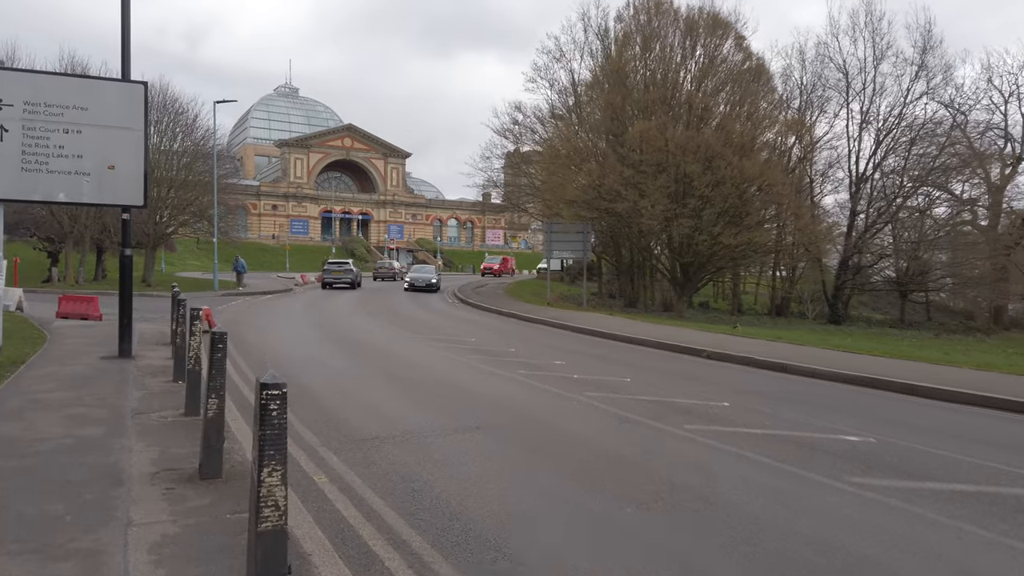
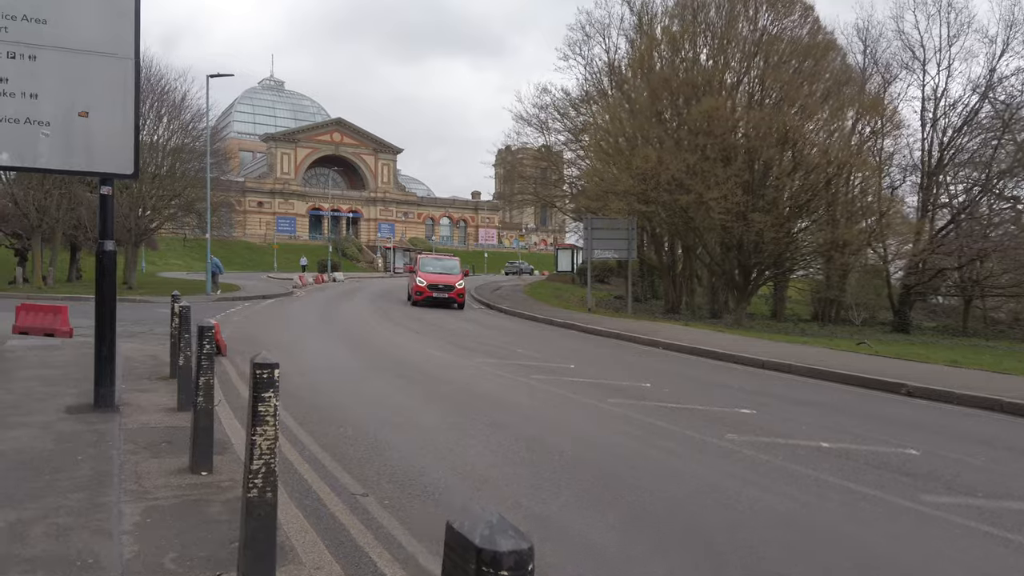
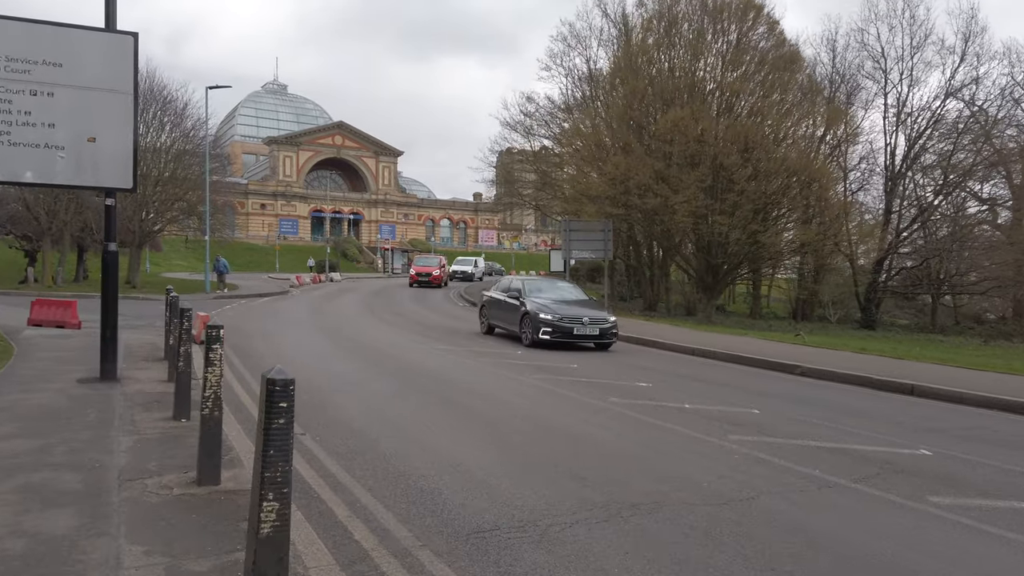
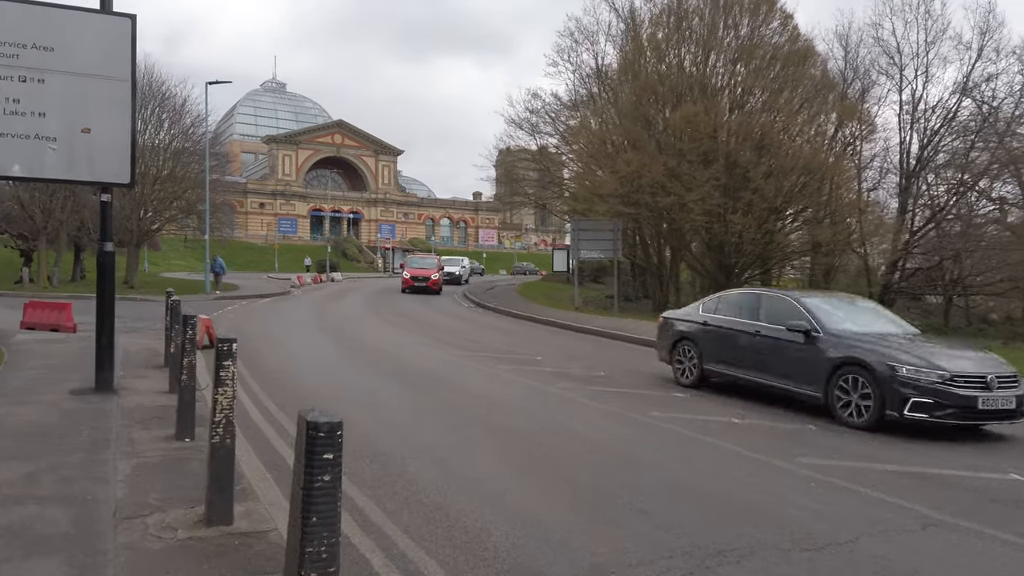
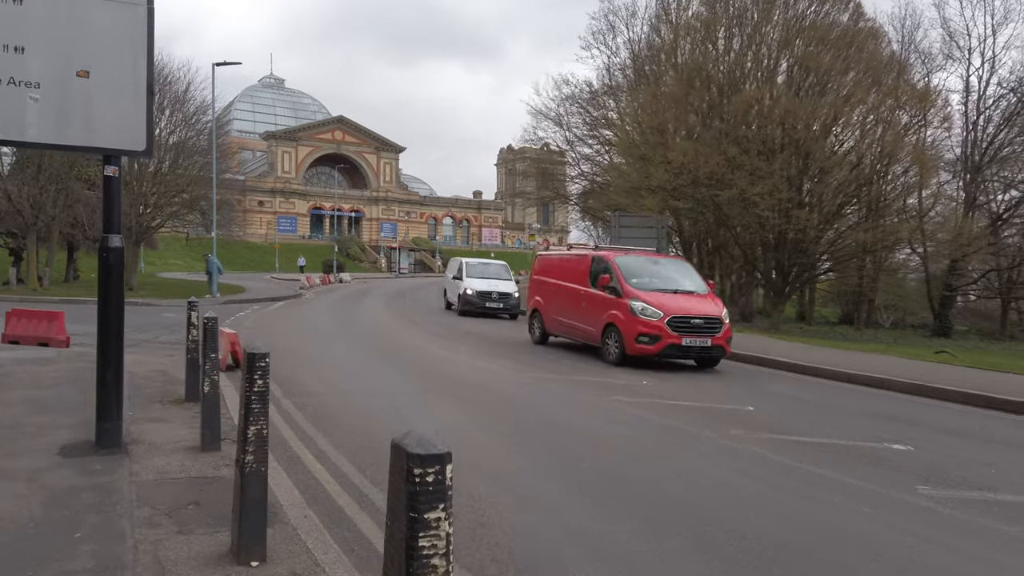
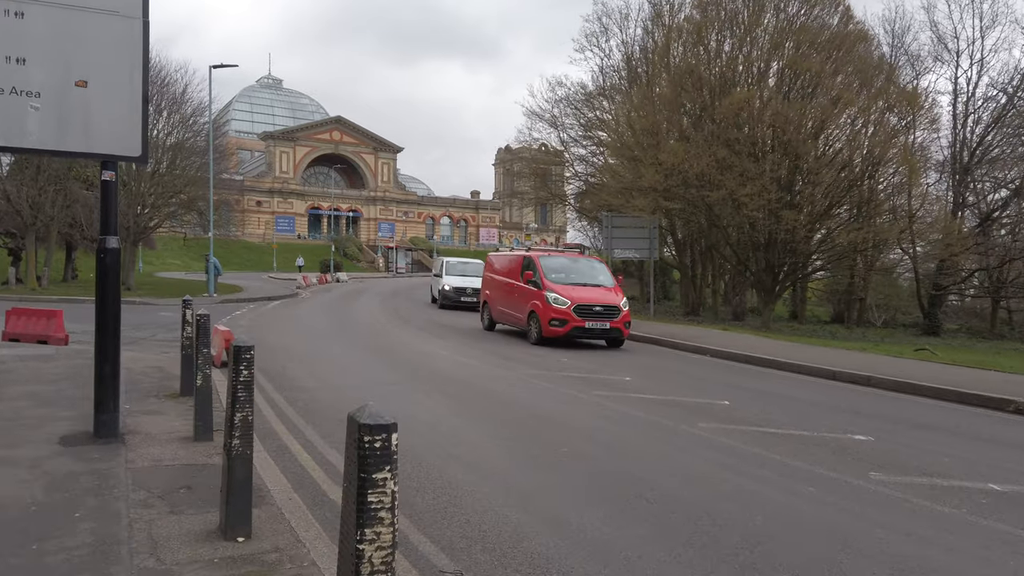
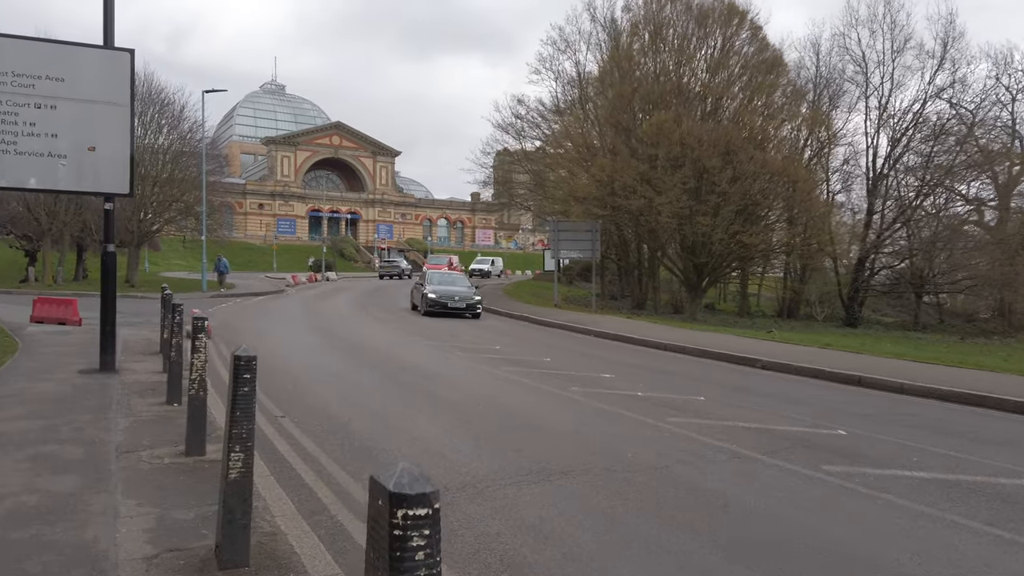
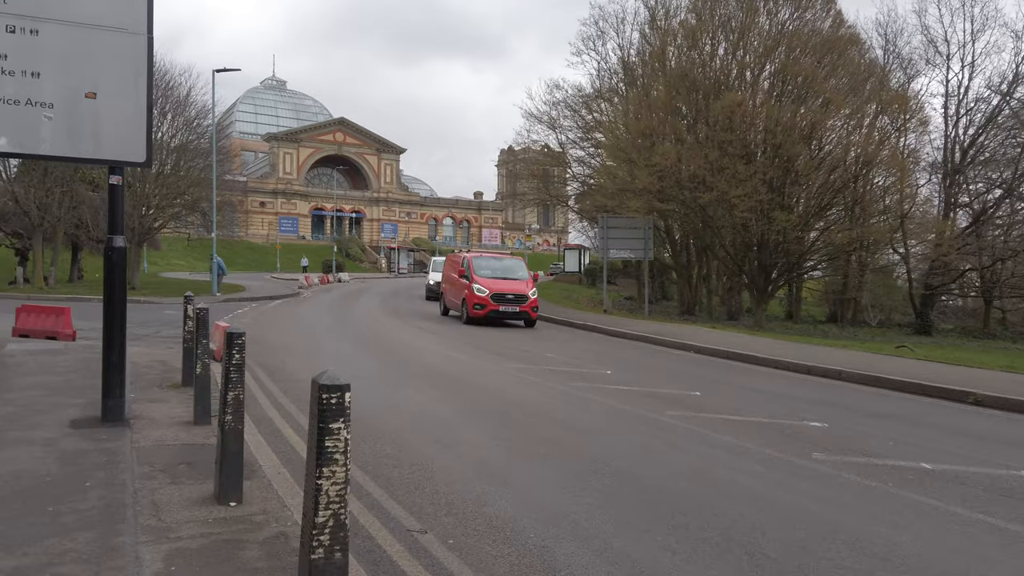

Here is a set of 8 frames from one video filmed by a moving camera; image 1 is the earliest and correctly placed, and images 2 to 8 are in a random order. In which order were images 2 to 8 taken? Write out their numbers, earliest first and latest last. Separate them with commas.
7, 3, 4, 2, 8, 6, 5
